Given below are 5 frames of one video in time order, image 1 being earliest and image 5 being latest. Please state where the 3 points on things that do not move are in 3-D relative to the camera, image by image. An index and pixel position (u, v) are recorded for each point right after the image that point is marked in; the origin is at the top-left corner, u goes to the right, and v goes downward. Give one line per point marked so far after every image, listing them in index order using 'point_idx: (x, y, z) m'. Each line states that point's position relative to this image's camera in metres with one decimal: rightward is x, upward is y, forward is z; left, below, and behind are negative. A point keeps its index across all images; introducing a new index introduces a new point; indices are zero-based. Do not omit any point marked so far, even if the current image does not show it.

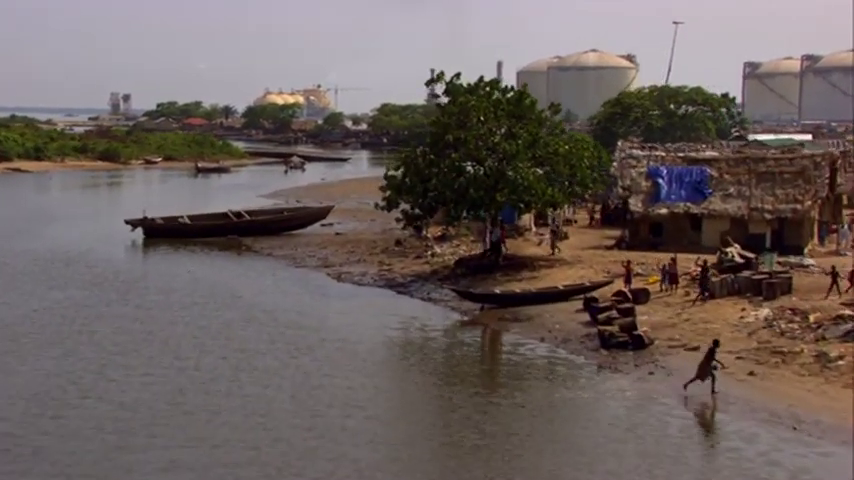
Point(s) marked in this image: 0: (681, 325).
0: (+4.1, -1.4, +19.6) m
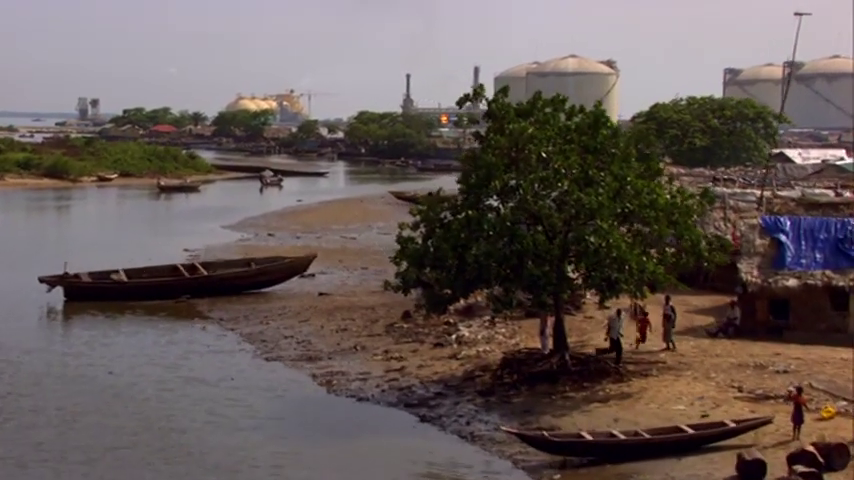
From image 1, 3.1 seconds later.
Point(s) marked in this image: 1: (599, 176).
0: (+4.8, -2.7, +11.0) m
1: (+2.5, +0.9, +17.7) m
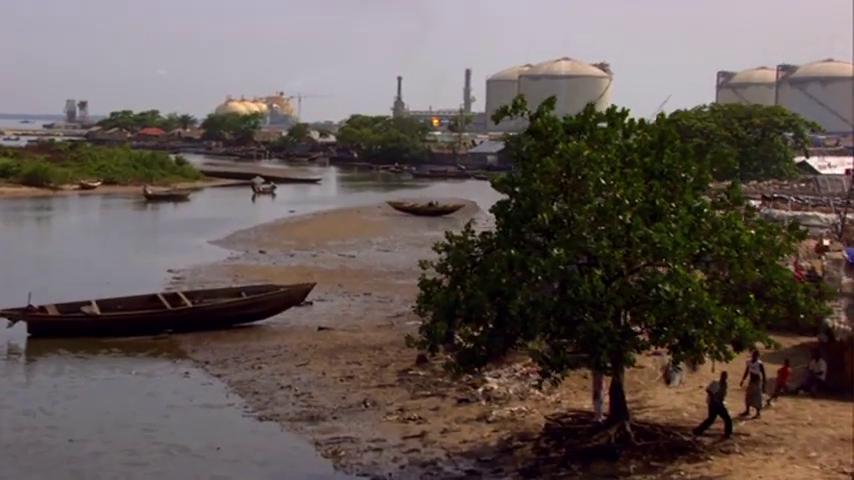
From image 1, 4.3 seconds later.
0: (+5.2, -3.3, +7.8) m
1: (+2.9, +0.4, +14.4) m
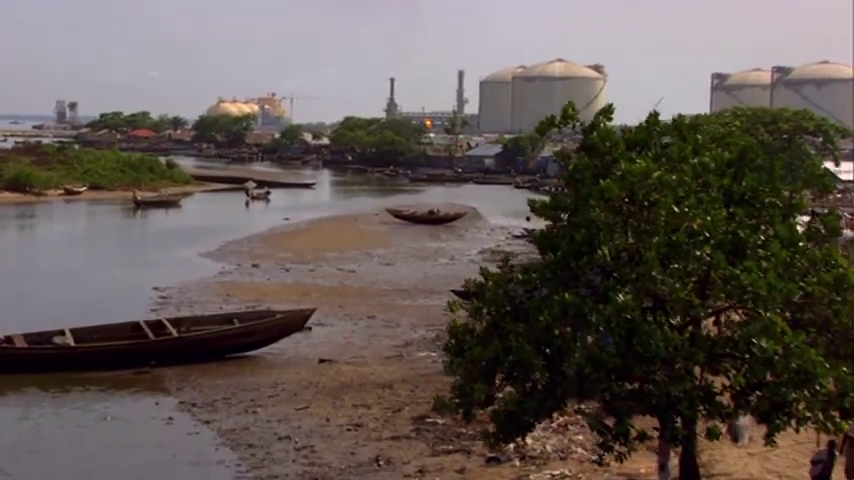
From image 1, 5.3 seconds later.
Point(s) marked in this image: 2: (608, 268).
0: (+5.6, -3.7, +5.2) m
1: (+3.2, 0.0, +11.8) m
2: (+1.8, -0.3, +11.7) m
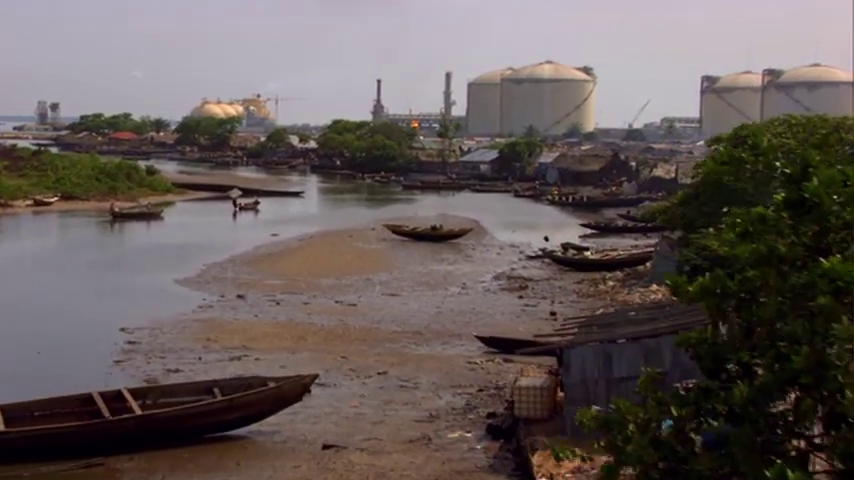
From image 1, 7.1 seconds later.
0: (+6.3, -4.4, +0.3) m
1: (+3.9, -0.7, +6.9) m
2: (+2.4, -1.0, +6.8) m
